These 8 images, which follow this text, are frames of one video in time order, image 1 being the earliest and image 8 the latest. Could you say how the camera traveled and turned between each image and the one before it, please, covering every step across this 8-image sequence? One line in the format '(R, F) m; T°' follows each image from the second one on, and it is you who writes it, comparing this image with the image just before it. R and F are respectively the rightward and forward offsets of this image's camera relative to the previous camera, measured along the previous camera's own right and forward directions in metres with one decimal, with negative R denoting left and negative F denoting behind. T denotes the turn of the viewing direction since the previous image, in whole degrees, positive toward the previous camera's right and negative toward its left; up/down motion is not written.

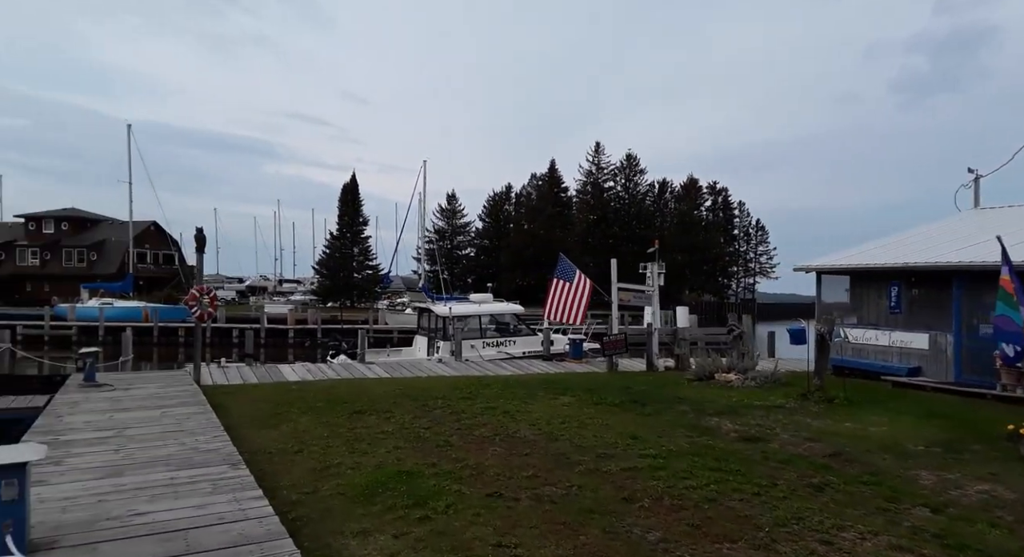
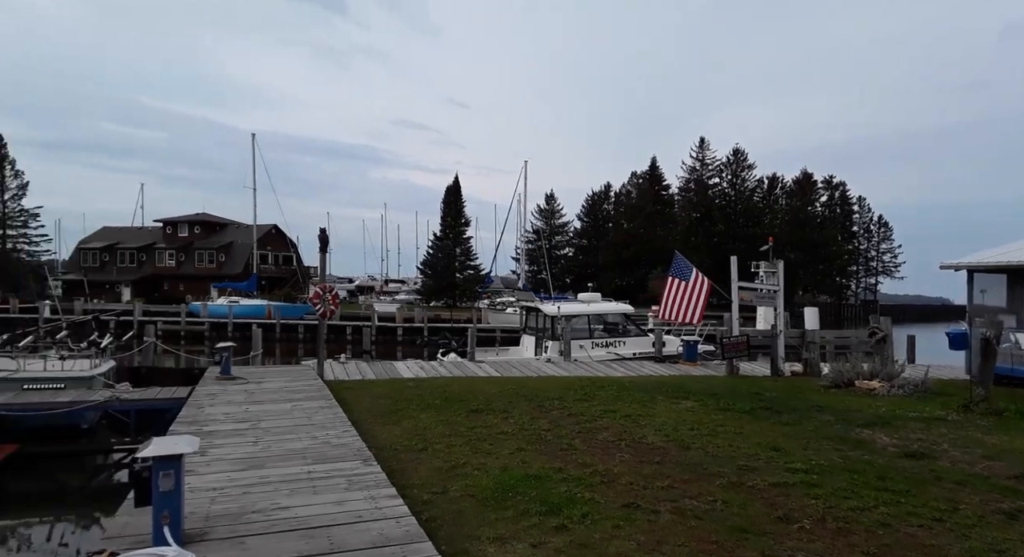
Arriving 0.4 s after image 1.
(-0.2, +0.1) m; -8°
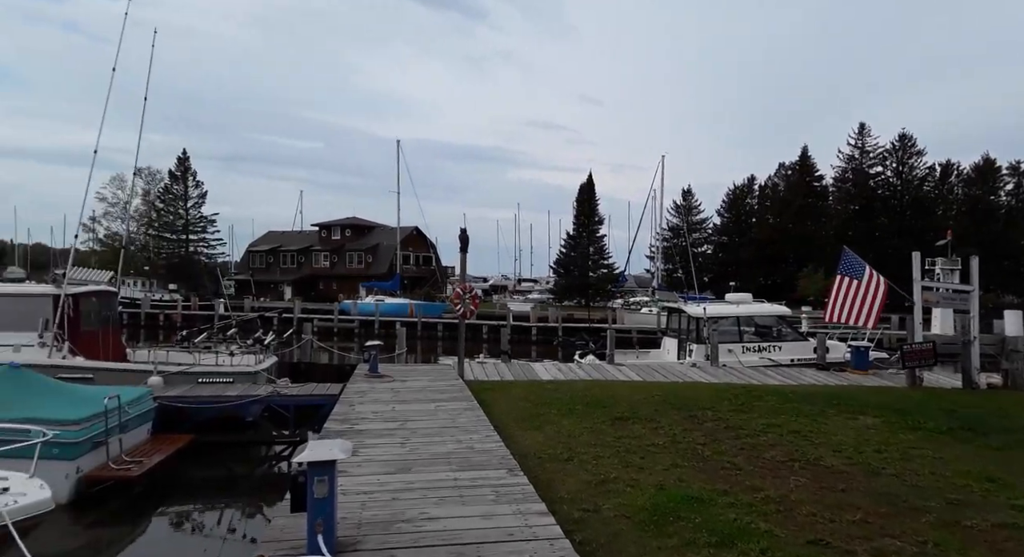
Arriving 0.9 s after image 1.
(-0.2, +0.3) m; -10°
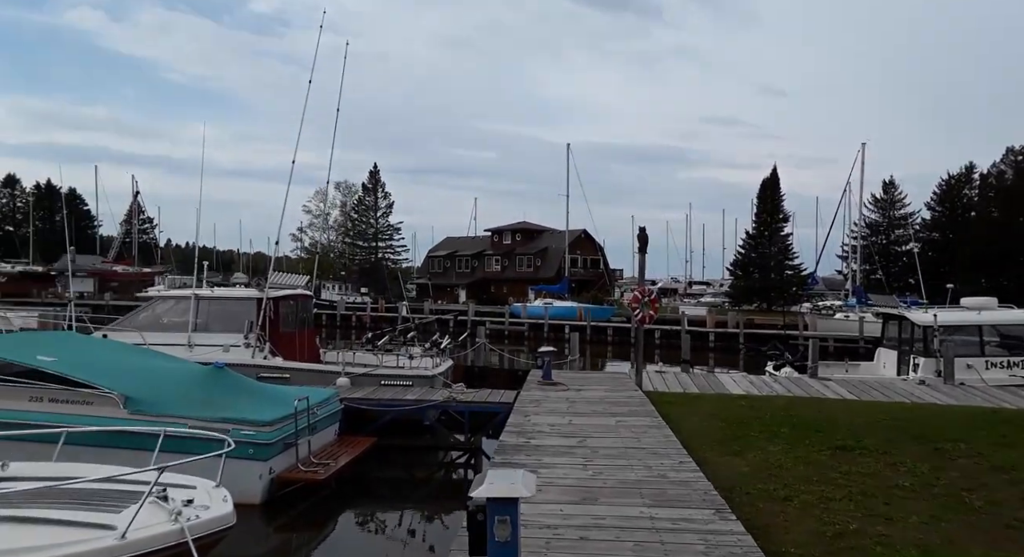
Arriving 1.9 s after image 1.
(-0.2, +0.7) m; -13°
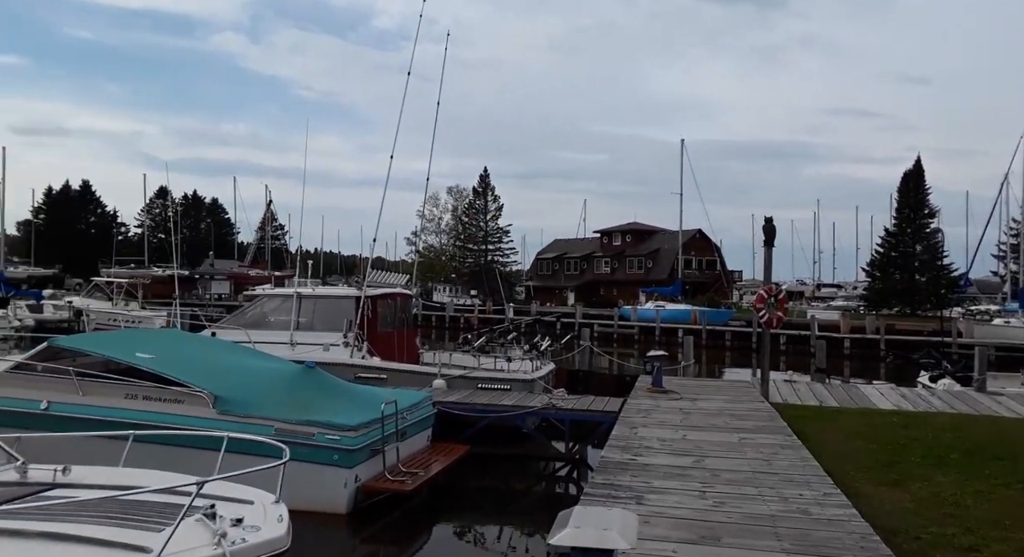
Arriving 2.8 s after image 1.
(+0.1, +0.8) m; -9°
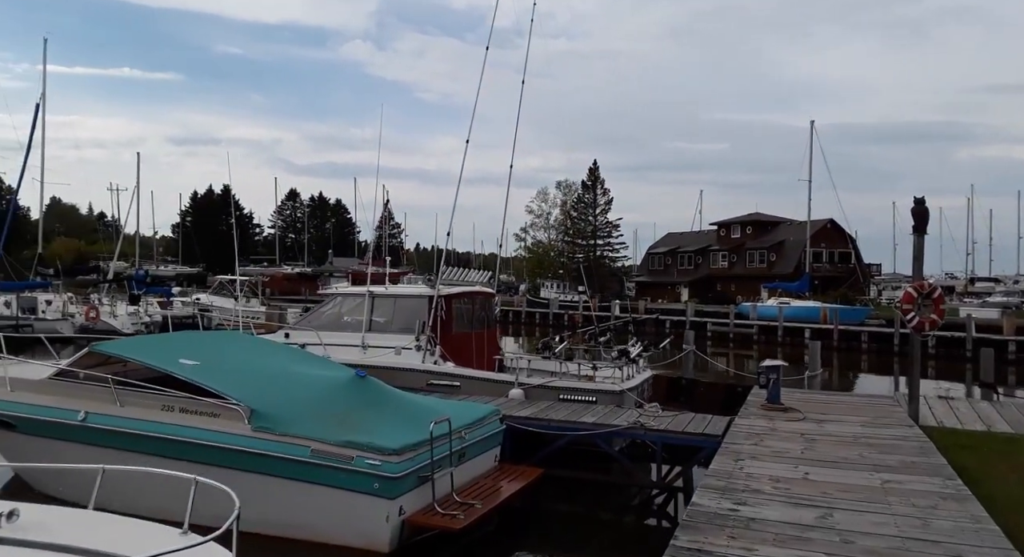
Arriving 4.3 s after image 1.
(+0.4, +1.3) m; -9°
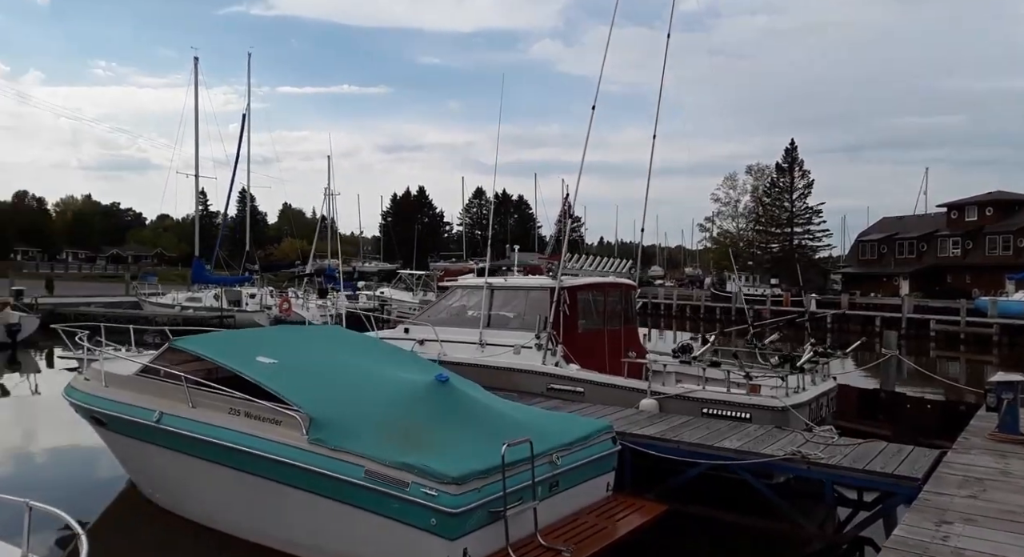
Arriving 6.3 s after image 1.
(+0.7, +1.6) m; -15°
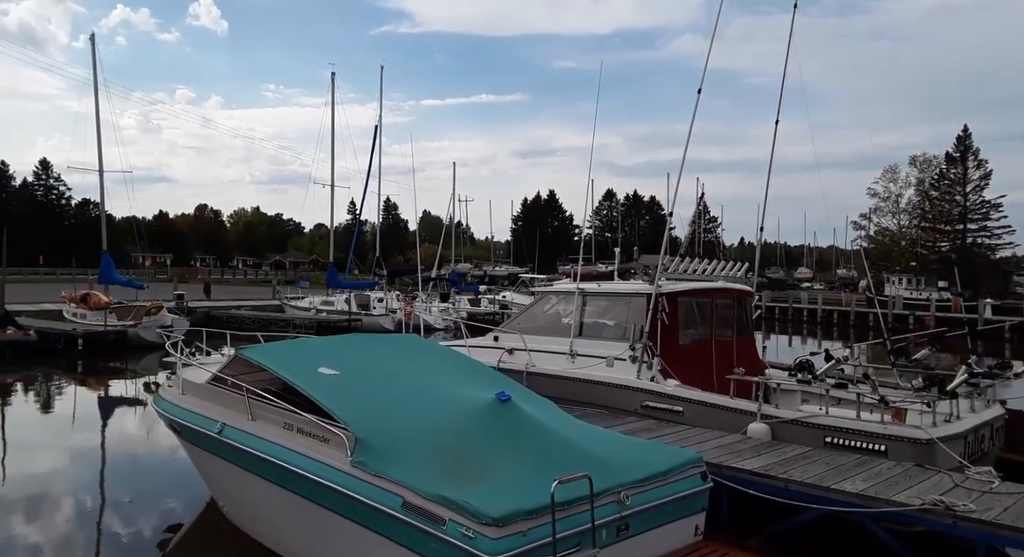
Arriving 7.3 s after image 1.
(+0.5, +0.8) m; -11°
